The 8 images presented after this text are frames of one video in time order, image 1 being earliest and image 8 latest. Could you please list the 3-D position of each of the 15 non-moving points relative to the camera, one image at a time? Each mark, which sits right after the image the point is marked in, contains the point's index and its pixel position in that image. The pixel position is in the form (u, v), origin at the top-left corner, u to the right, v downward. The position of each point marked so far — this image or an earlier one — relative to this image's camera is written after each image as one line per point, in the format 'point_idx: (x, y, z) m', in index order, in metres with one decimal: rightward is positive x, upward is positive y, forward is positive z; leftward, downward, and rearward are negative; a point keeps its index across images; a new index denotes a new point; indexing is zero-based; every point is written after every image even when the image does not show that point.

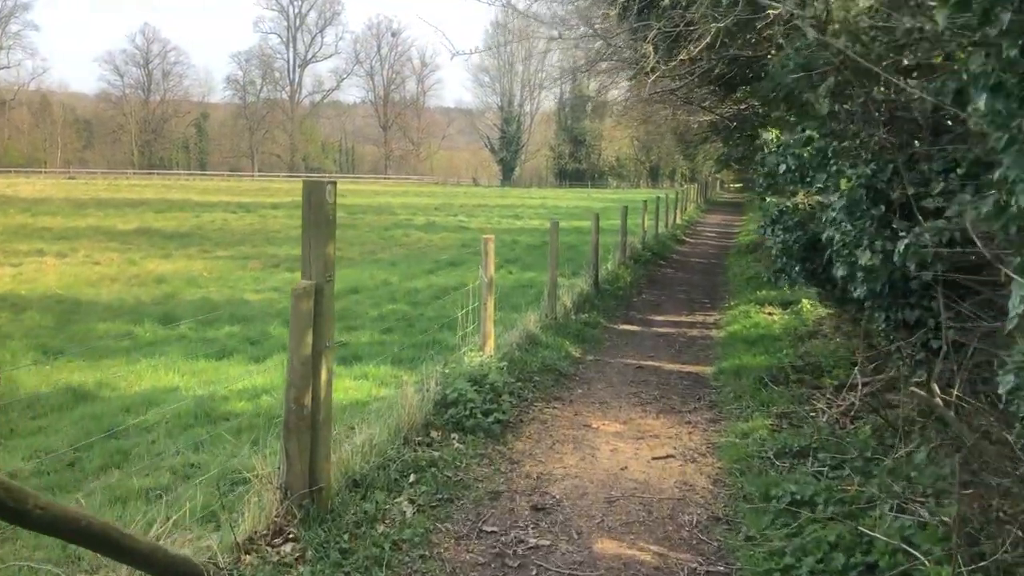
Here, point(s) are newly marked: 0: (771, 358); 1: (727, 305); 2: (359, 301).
0: (+2.3, -0.6, +8.8) m
1: (+3.0, -0.3, +13.7) m
2: (-2.0, -0.2, +12.8) m
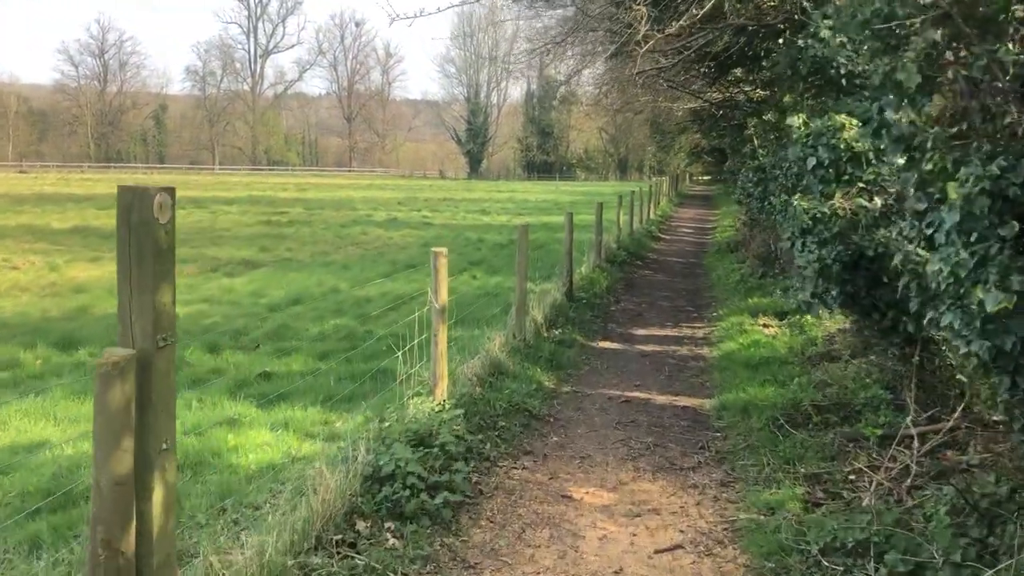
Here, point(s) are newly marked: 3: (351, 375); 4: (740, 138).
0: (+2.0, -0.8, +7.4) m
1: (+2.6, -0.4, +12.3) m
2: (-2.4, -0.3, +11.2) m
3: (-1.3, -0.7, +7.7) m
4: (+3.4, +2.2, +14.5) m
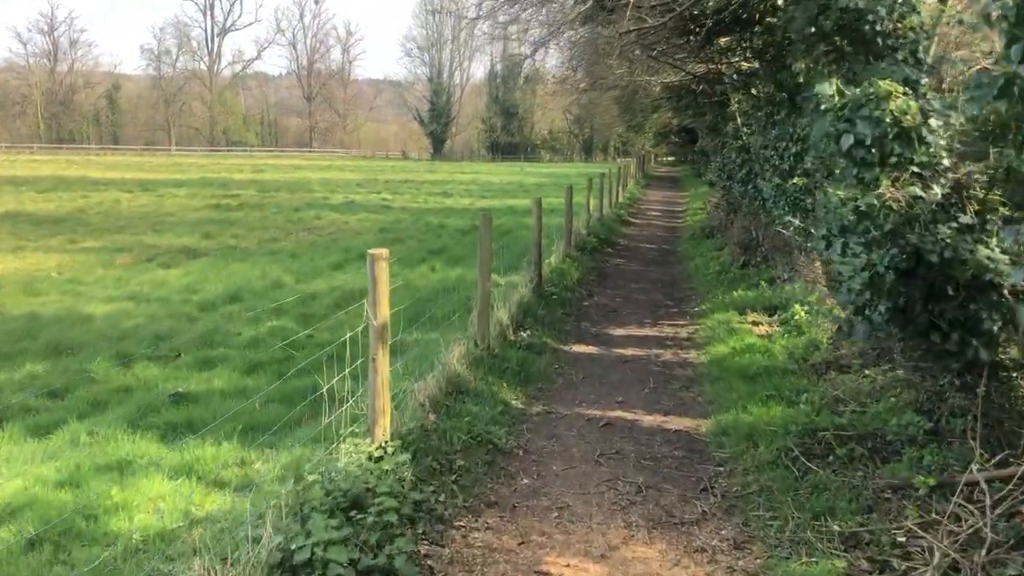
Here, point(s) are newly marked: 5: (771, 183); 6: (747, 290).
0: (+1.8, -0.8, +6.3) m
1: (+2.1, -0.3, +11.2) m
2: (-2.8, -0.3, +9.9) m
3: (-1.5, -0.7, +6.5) m
4: (+2.9, +2.4, +13.4) m
5: (+2.7, +1.1, +10.1) m
6: (+2.9, 0.0, +11.8) m
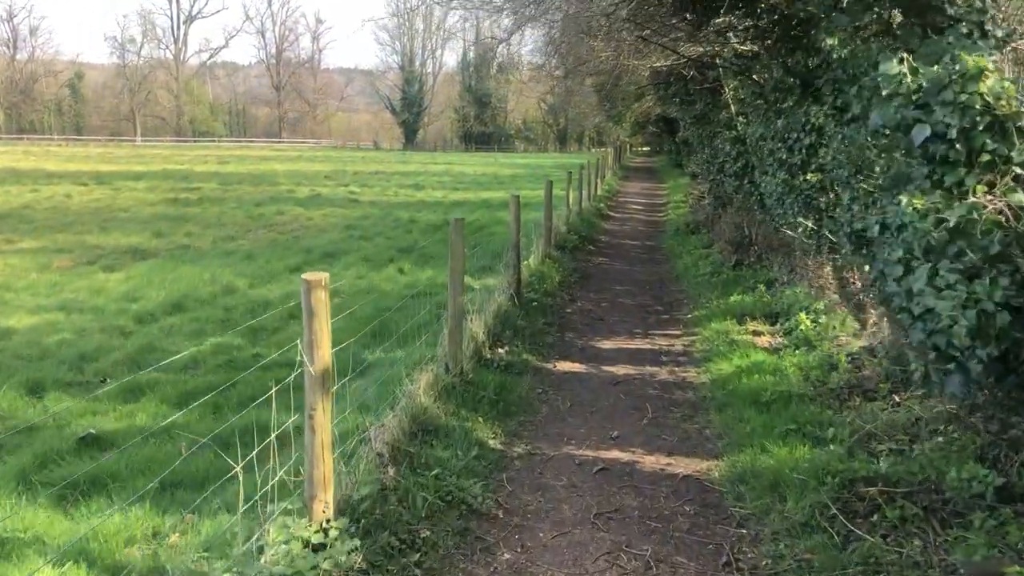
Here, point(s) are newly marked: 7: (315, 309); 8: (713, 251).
0: (+1.7, -0.9, +5.3) m
1: (+1.9, -0.3, +10.2) m
2: (-3.1, -0.4, +8.8) m
3: (-1.7, -0.8, +5.5) m
4: (+2.6, +2.3, +12.5) m
5: (+2.4, +1.0, +9.1) m
6: (+2.6, -0.1, +10.8) m
7: (-0.7, -0.1, +3.5) m
8: (+2.9, +0.5, +14.2) m
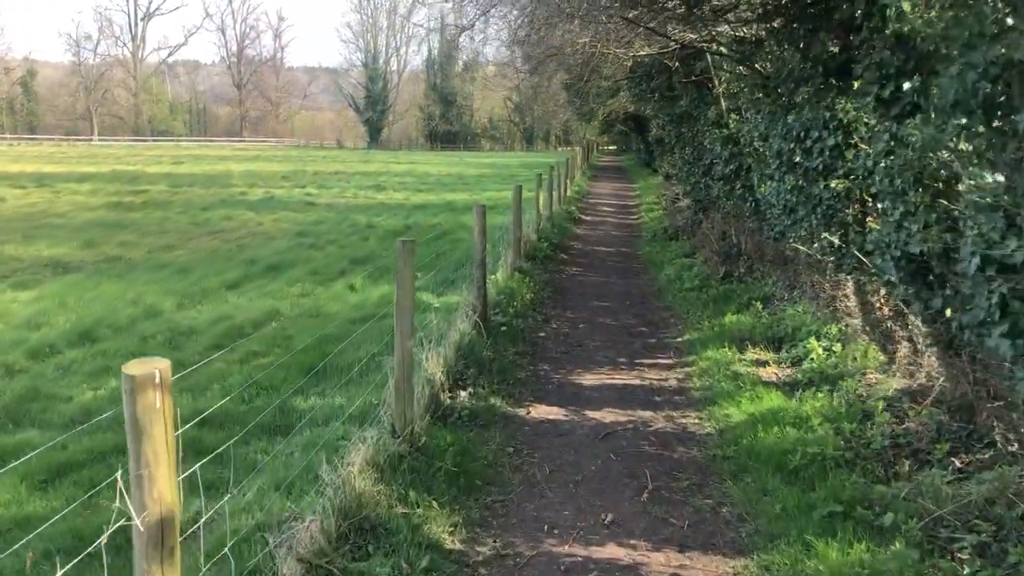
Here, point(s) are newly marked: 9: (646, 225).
0: (+1.5, -1.1, +4.0) m
1: (+1.5, -0.5, +8.9) m
2: (-3.3, -0.6, +7.4) m
3: (-1.8, -1.1, +4.1) m
4: (+2.1, +2.2, +11.2) m
5: (+2.1, +0.8, +7.9) m
6: (+2.2, -0.3, +9.6) m
7: (-0.8, -0.3, +2.1) m
8: (+2.5, +0.4, +12.9) m
9: (+2.7, +1.3, +19.8) m
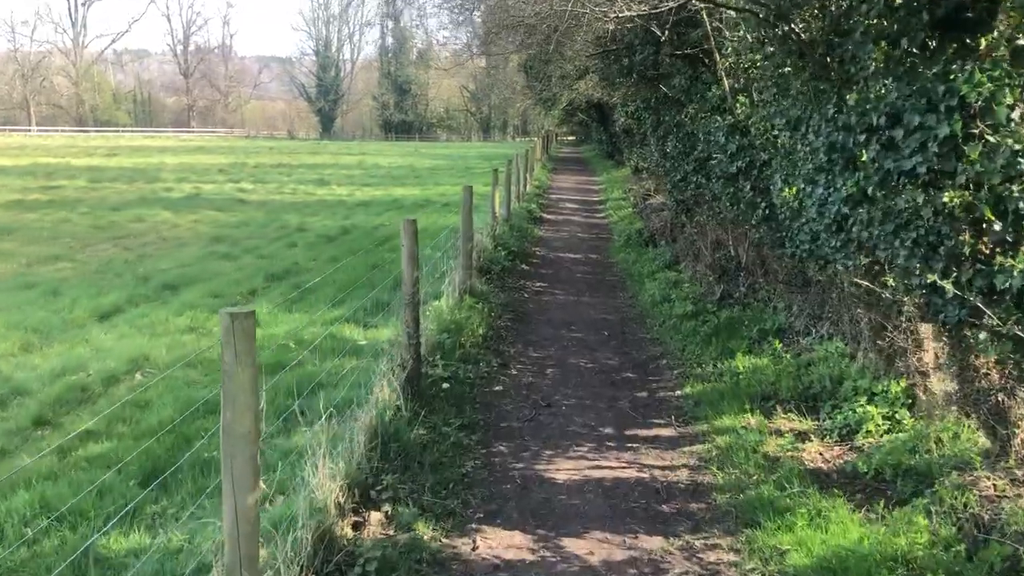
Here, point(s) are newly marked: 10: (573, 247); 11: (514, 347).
0: (+1.4, -1.4, +1.9) m
1: (+1.2, -0.8, +6.8) m
2: (-3.6, -0.9, +5.0) m
3: (-2.0, -1.4, +1.7) m
4: (+1.7, +1.9, +9.0) m
5: (+1.8, +0.6, +5.7) m
6: (+1.8, -0.5, +7.4) m
7: (-0.9, -0.6, -0.2) m
8: (+1.9, +0.1, +10.8) m
9: (+1.9, +1.1, +17.7) m
10: (+0.9, +0.6, +15.1) m
11: (0.0, -0.5, +8.1) m
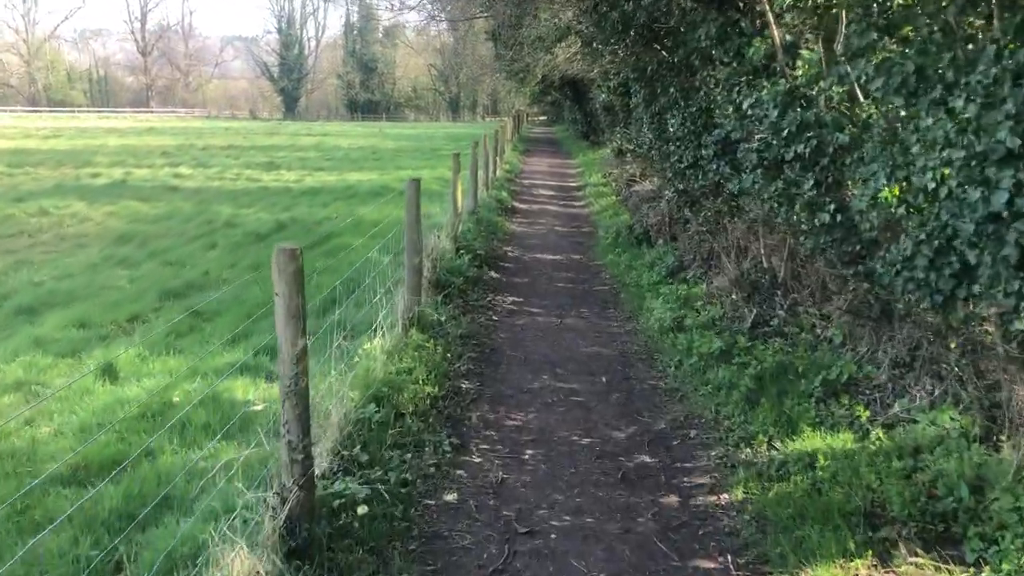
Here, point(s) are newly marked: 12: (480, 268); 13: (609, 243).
0: (+1.3, -1.7, -0.5) m
1: (+1.0, -1.0, +4.4) m
2: (-3.8, -1.2, +2.5) m
3: (-2.0, -1.8, -0.7) m
4: (+1.4, +1.7, +6.6) m
5: (+1.6, +0.3, +3.3) m
6: (+1.6, -0.7, +5.1) m
7: (-0.9, -1.0, -2.6) m
8: (+1.6, 0.0, +8.4) m
9: (+1.4, +1.1, +15.3) m
10: (+0.5, +0.6, +12.7) m
11: (-0.2, -0.7, +5.7) m
12: (-0.3, +0.2, +10.0) m
13: (+1.2, +0.6, +12.4) m
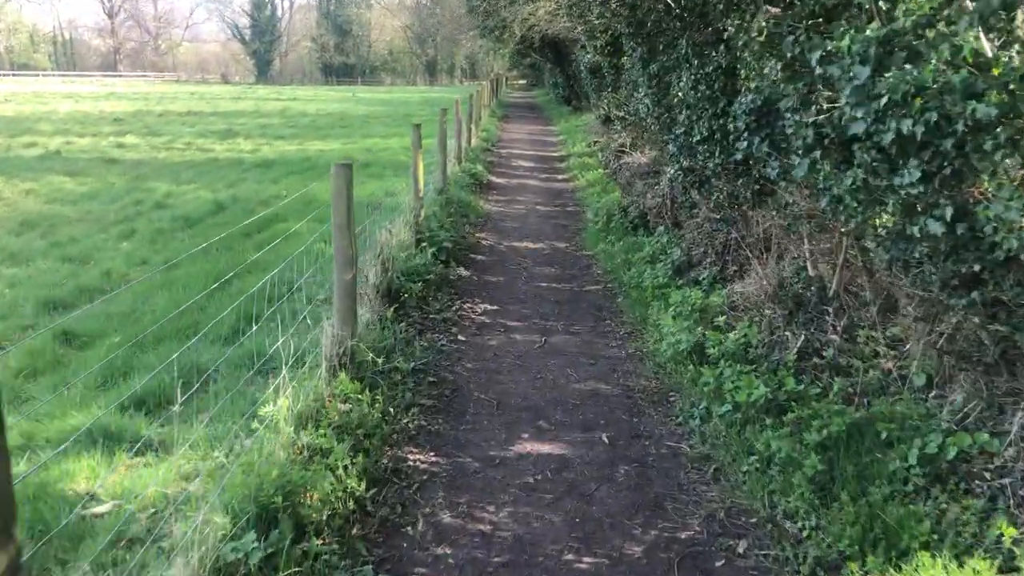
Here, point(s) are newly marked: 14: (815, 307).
0: (+1.3, -2.1, -2.2) m
1: (+0.9, -1.2, +2.7) m
2: (-3.8, -1.5, +0.7) m
3: (-2.0, -2.2, -2.4) m
4: (+1.2, +1.6, +4.8) m
5: (+1.5, +0.1, +1.6) m
6: (+1.5, -0.9, +3.3) m
7: (-0.8, -1.5, -4.3) m
8: (+1.4, -0.1, +6.6) m
9: (+1.0, +1.3, +13.5) m
10: (+0.2, +0.6, +10.9) m
11: (-0.3, -0.9, +3.9) m
12: (-0.6, +0.2, +8.2) m
13: (+1.0, +0.7, +10.6) m
14: (+1.7, -0.1, +5.5) m
